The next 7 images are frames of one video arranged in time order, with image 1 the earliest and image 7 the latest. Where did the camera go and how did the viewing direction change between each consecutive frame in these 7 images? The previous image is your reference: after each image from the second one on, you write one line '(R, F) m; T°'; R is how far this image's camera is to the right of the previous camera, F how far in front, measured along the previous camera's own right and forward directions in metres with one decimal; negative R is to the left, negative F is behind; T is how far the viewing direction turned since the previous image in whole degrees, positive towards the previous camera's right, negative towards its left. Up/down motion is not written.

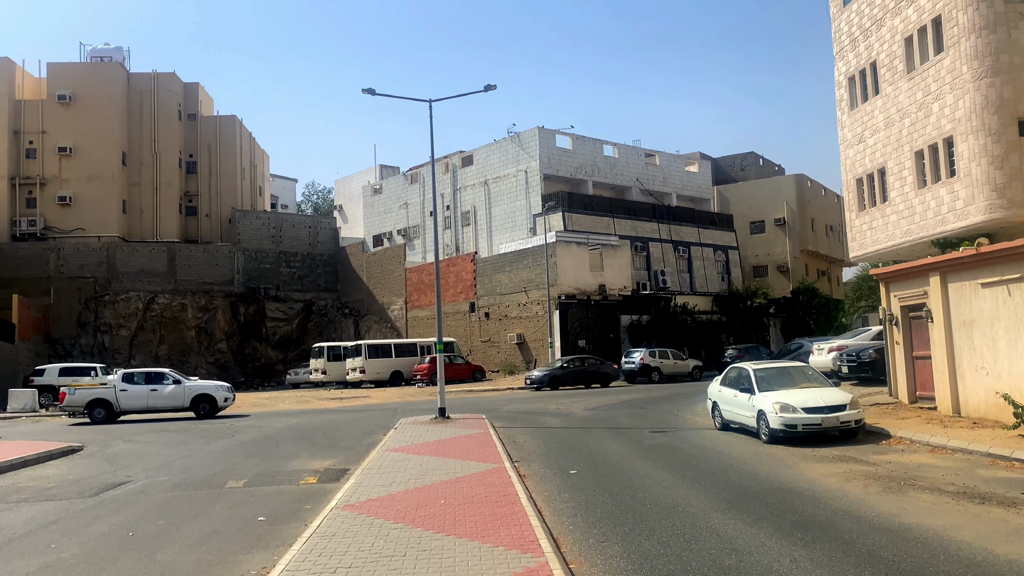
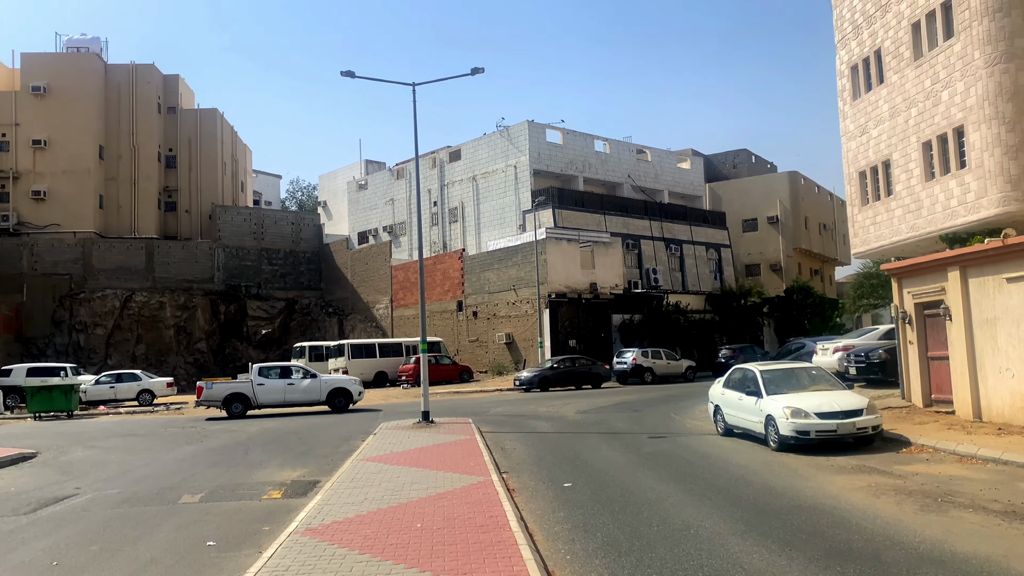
(0.0, +1.1) m; +1°
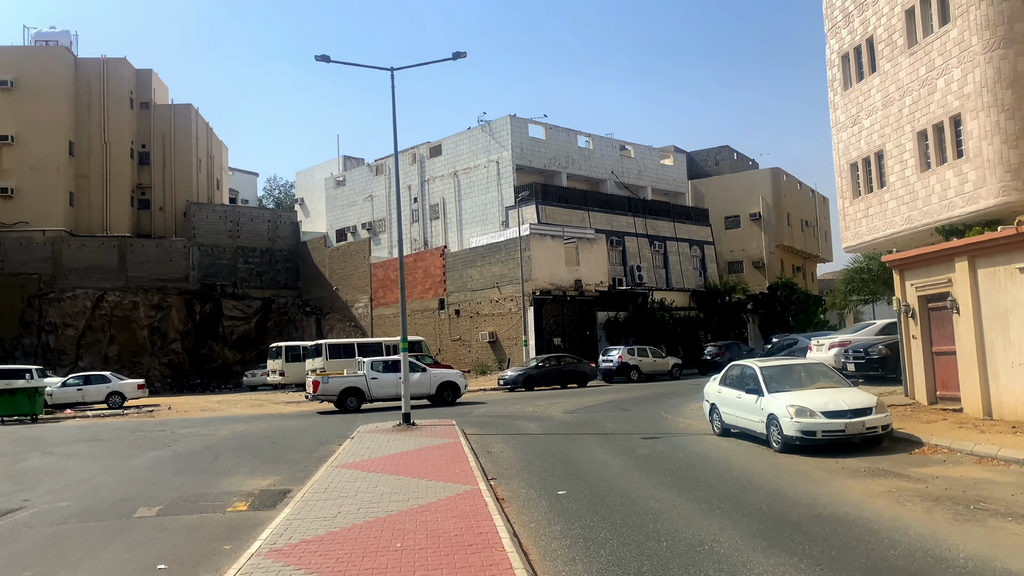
(-0.1, +0.8) m; +2°
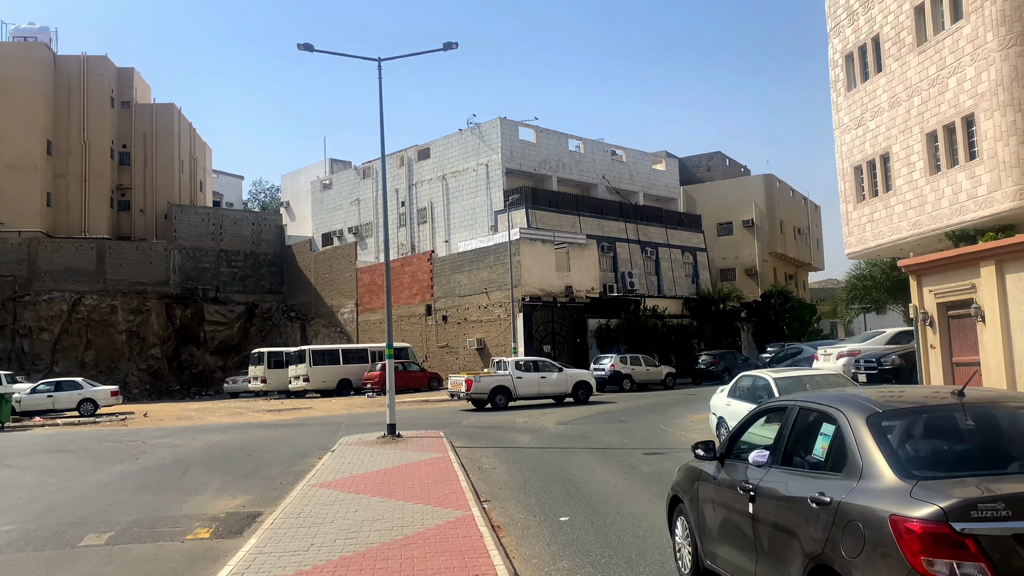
(-0.1, +0.9) m; +1°
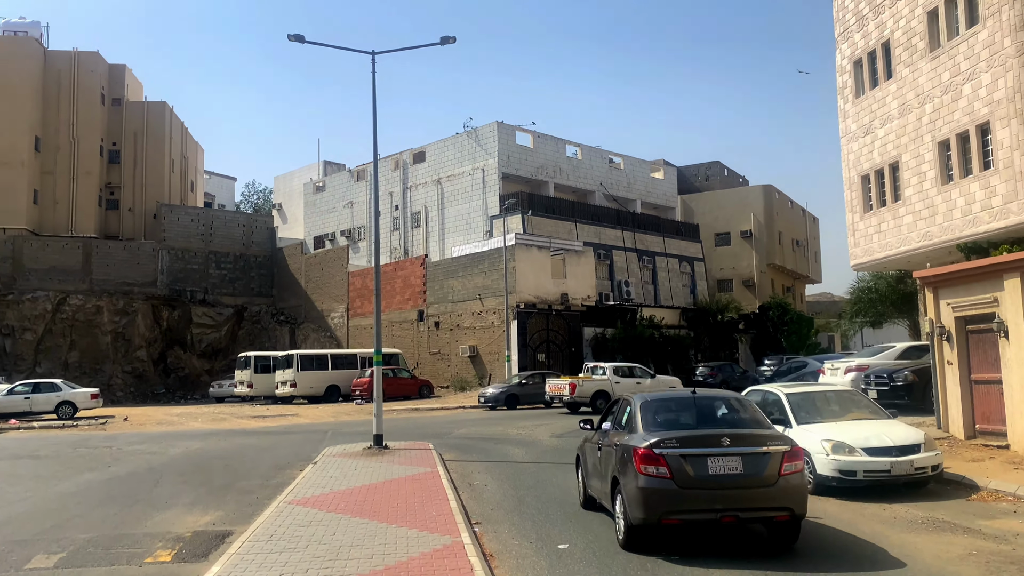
(0.0, +0.7) m; +1°
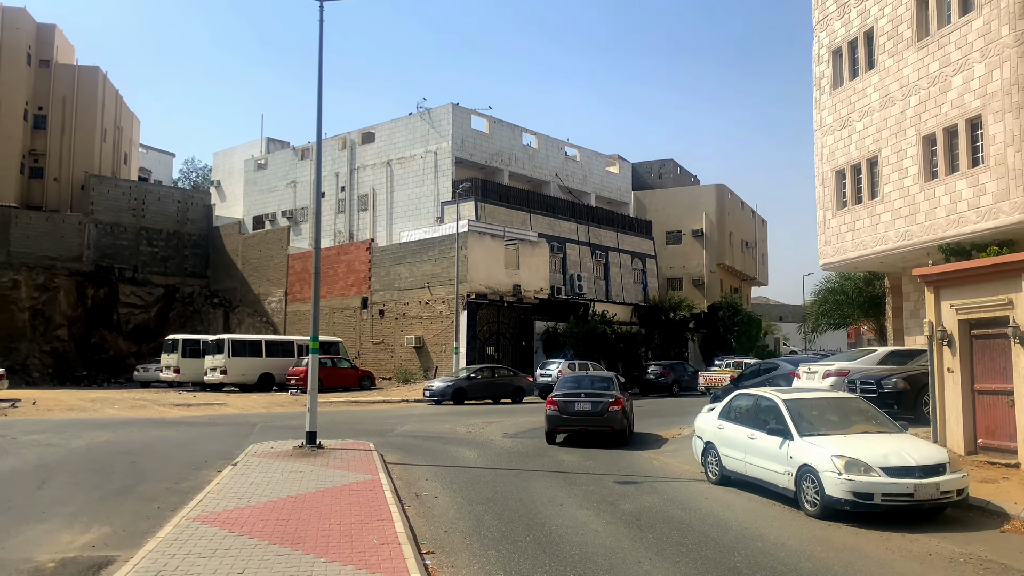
(-0.2, +1.6) m; +4°
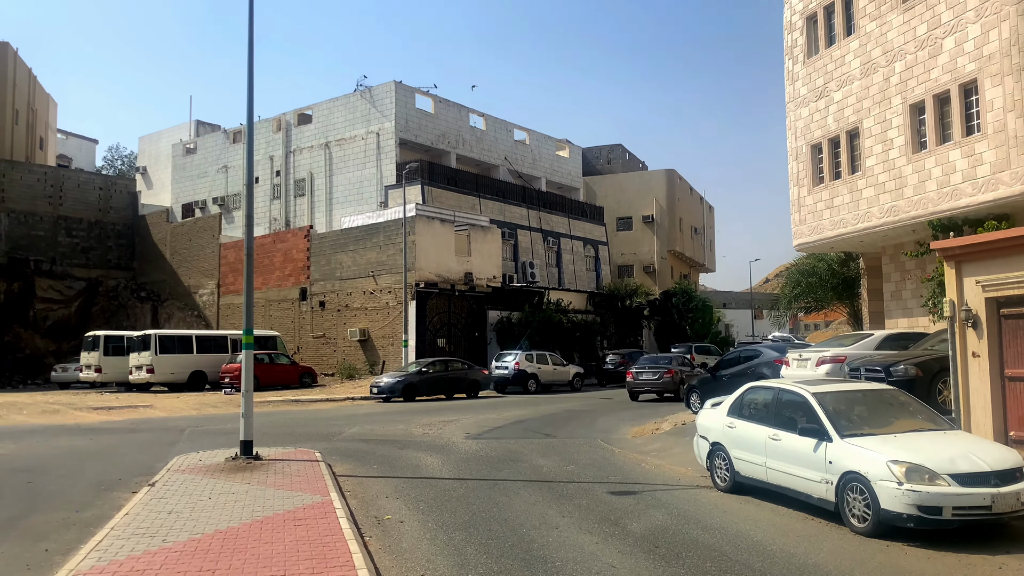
(-0.4, +1.7) m; +5°
